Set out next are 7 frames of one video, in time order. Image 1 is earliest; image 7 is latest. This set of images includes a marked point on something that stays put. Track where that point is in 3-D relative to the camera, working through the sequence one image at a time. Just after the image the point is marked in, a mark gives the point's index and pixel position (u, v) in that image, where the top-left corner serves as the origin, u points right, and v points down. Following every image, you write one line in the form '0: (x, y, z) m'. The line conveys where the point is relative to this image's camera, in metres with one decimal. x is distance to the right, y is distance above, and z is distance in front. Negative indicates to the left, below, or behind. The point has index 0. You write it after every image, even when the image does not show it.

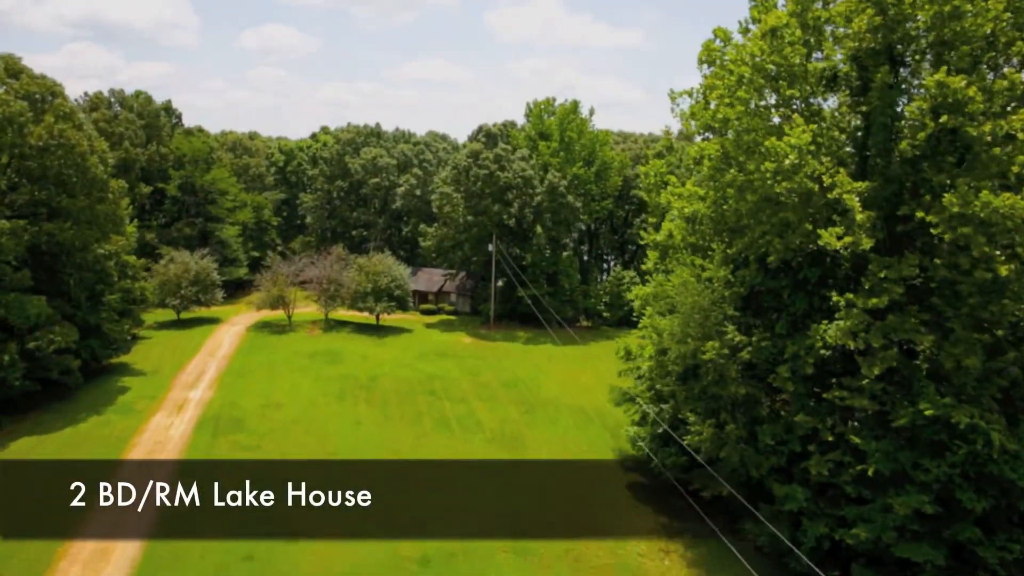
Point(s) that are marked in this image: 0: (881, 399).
0: (+7.1, -2.1, +12.5) m
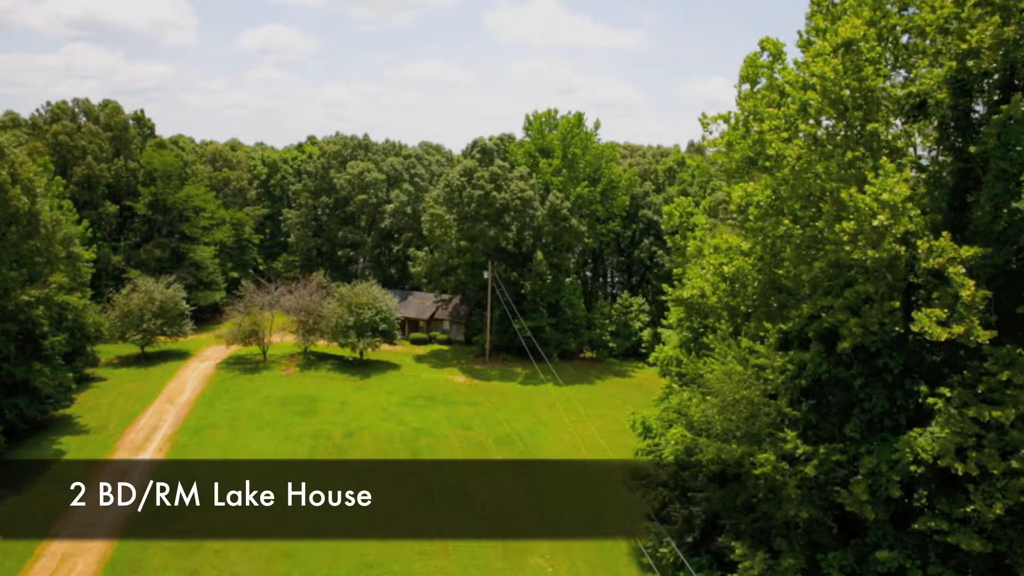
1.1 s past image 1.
0: (+7.0, -3.6, +9.3) m
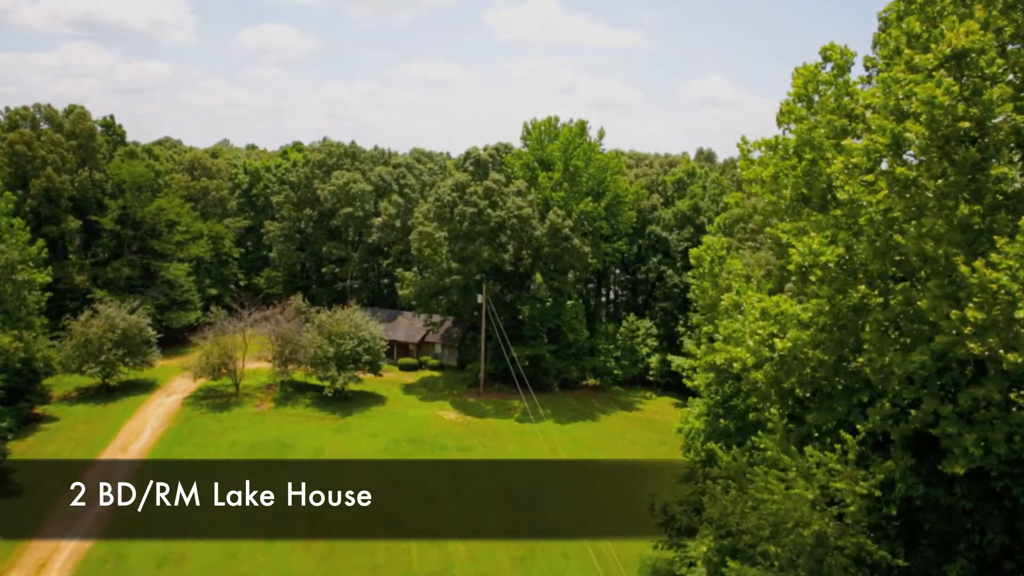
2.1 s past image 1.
0: (+6.9, -4.8, +6.6) m
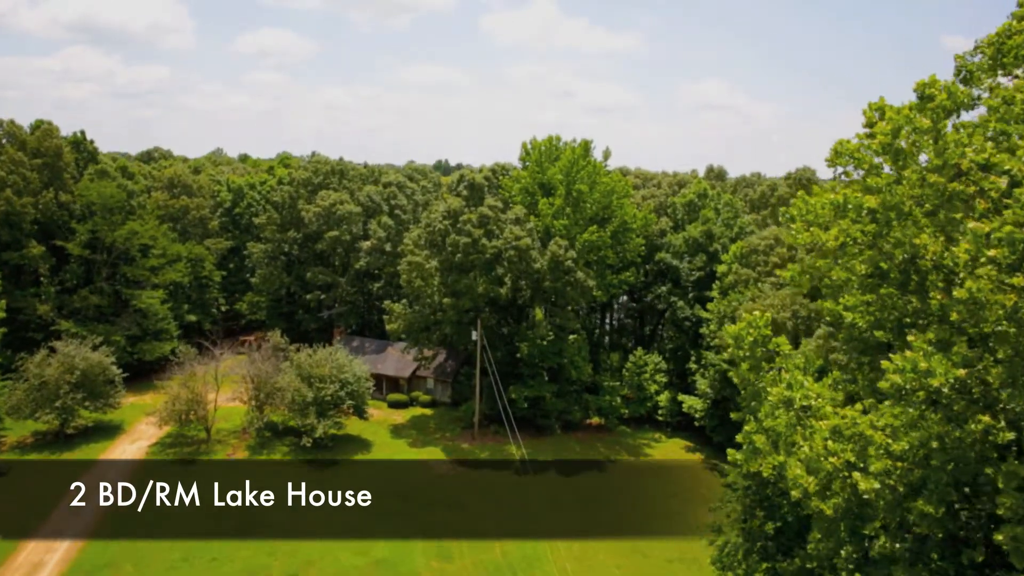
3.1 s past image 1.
0: (+6.8, -6.1, +4.1) m
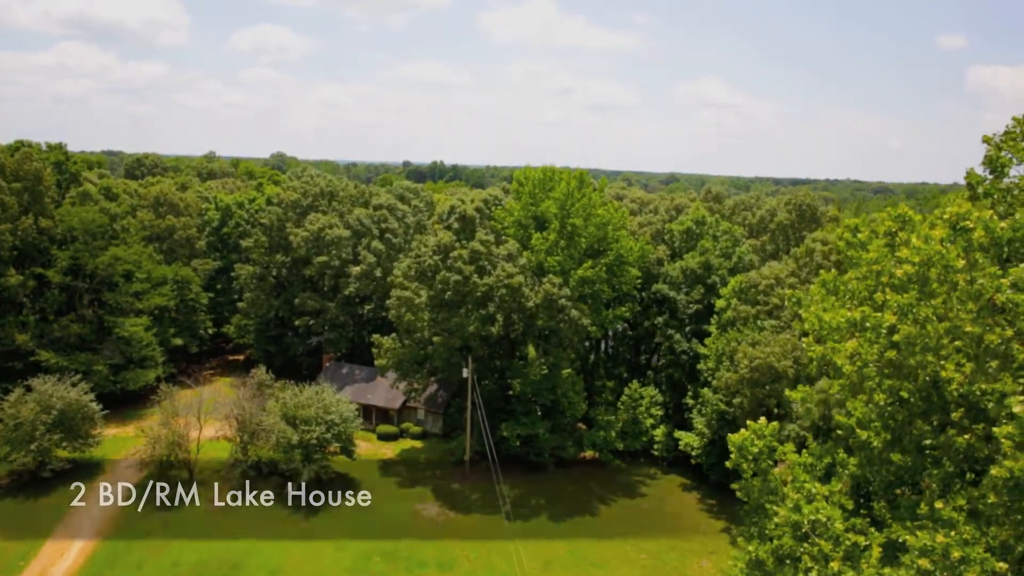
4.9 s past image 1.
0: (+6.6, -7.7, +3.4) m
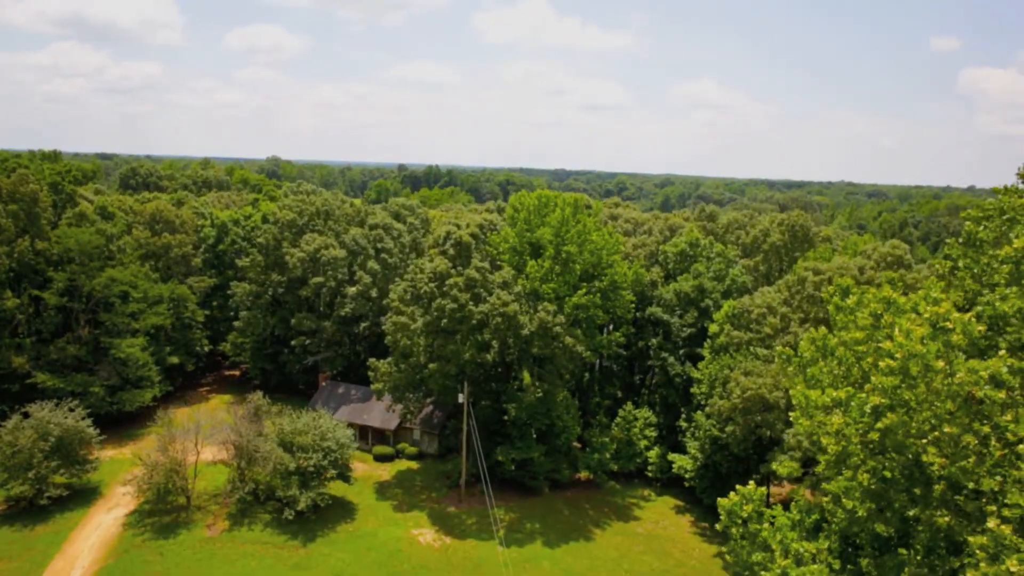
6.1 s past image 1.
0: (+6.5, -8.7, +3.6) m
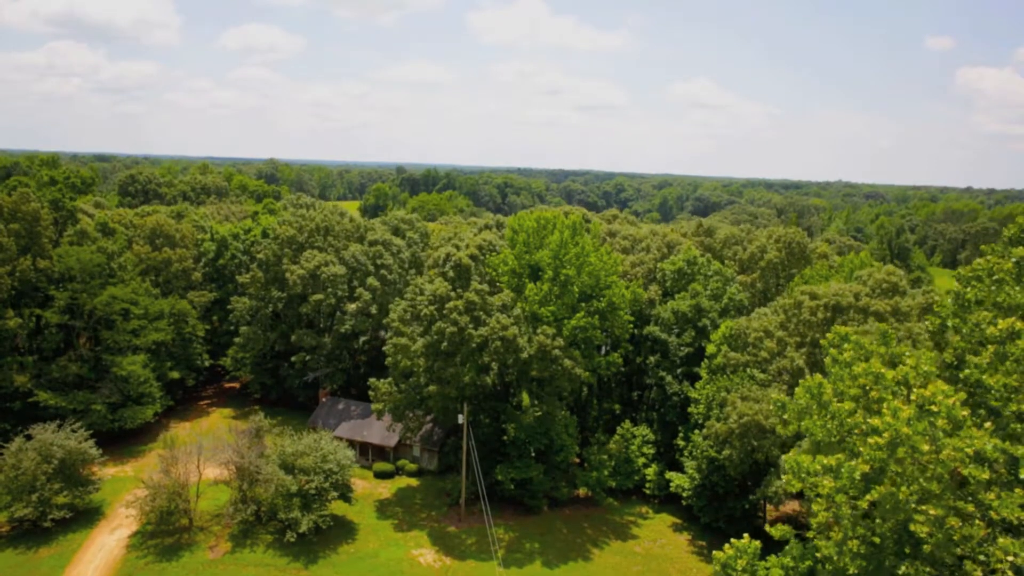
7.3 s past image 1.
0: (+6.6, -9.7, +3.9) m
